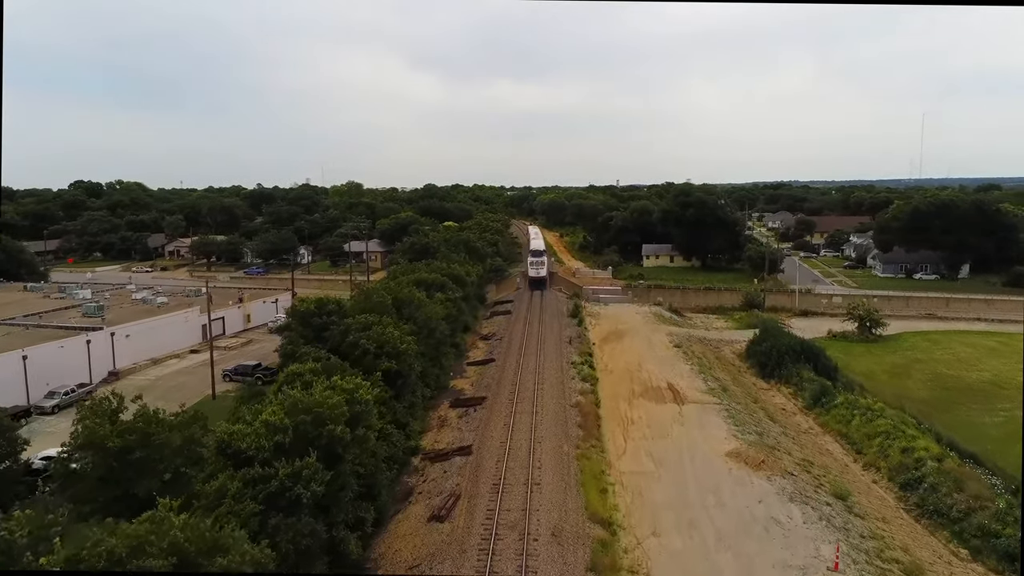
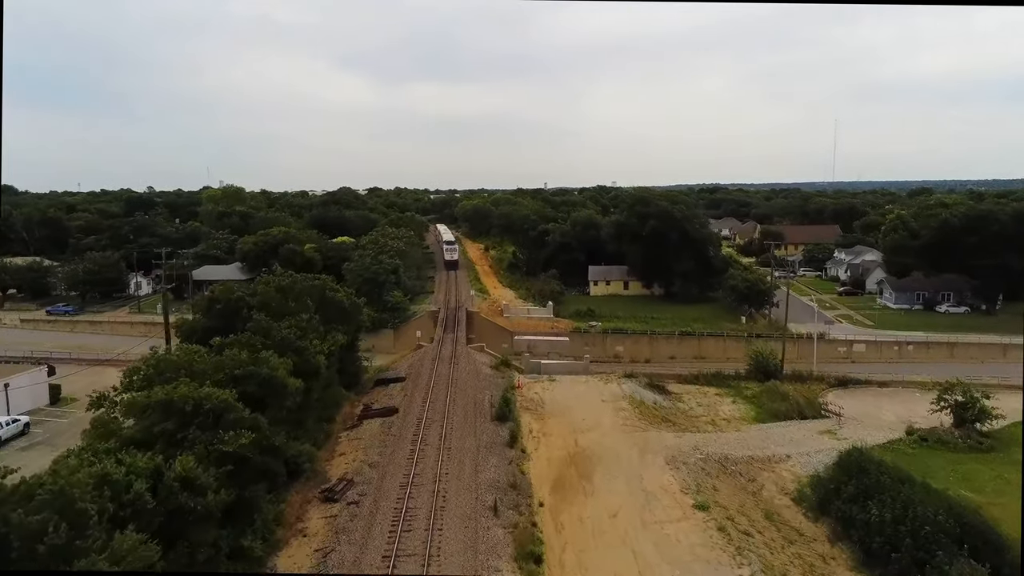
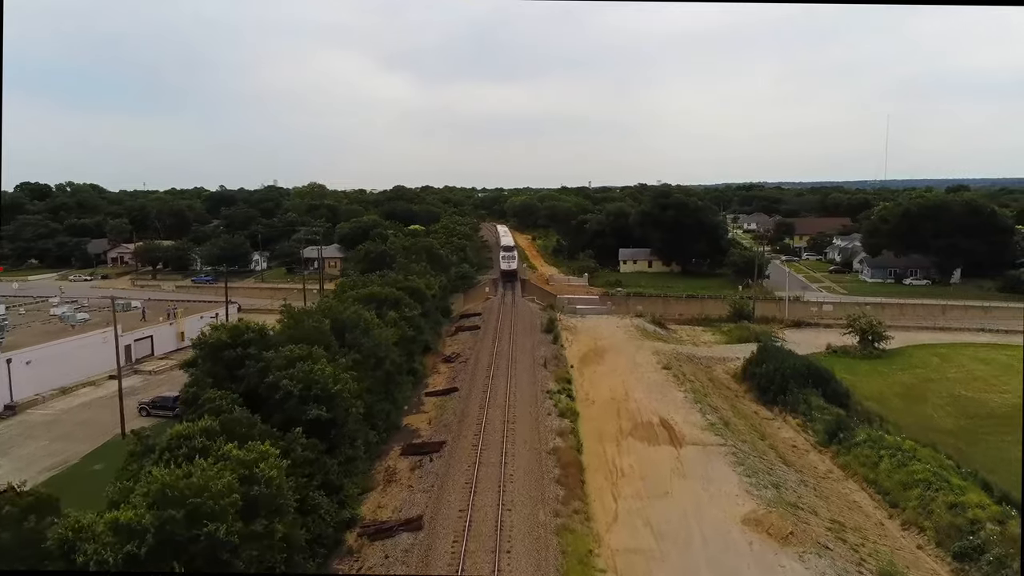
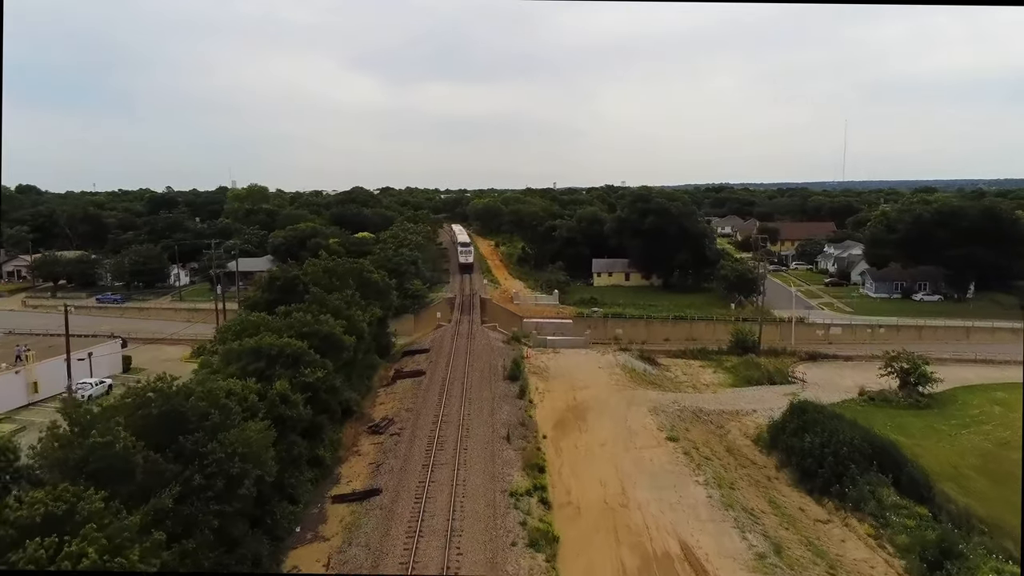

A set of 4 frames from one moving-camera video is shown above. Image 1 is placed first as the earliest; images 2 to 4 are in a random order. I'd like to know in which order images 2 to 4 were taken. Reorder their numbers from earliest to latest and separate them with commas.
3, 4, 2
